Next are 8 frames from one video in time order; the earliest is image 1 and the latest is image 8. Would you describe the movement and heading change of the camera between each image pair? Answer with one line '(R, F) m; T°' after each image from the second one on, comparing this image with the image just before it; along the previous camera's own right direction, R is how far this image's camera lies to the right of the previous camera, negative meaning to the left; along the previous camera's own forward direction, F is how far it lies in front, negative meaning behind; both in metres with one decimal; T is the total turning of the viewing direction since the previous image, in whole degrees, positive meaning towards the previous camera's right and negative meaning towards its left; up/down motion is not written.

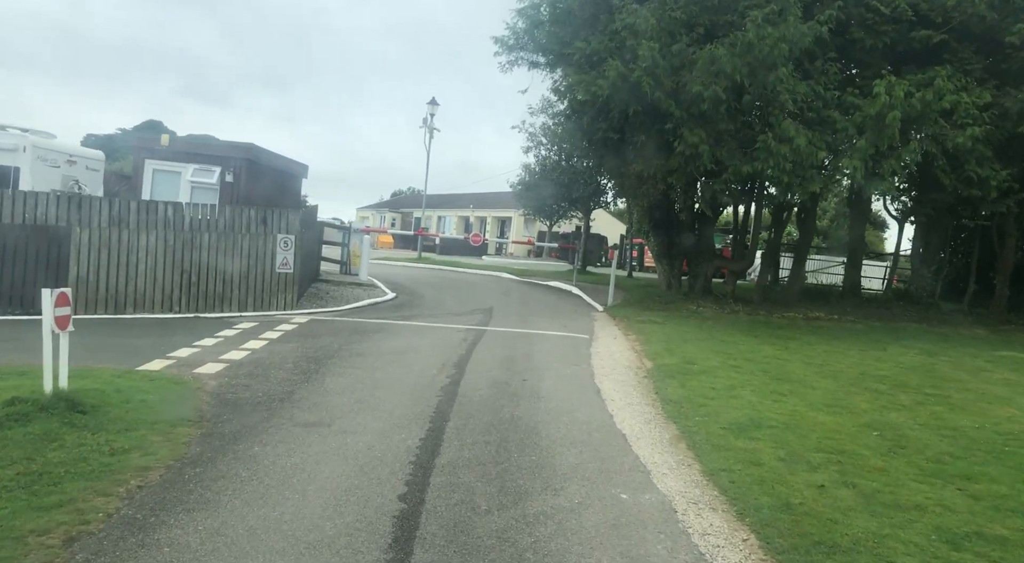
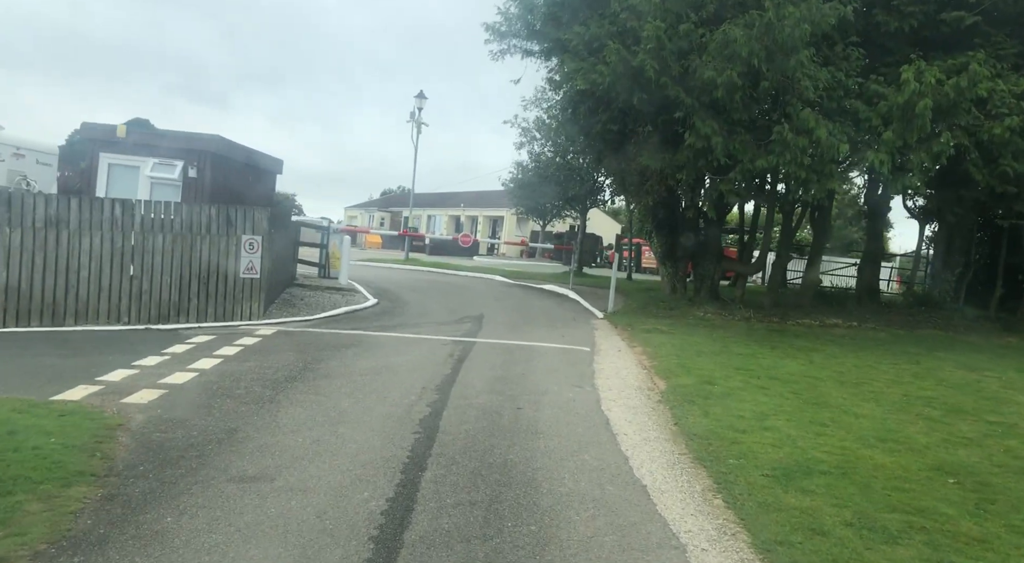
(0.0, +1.4) m; +1°
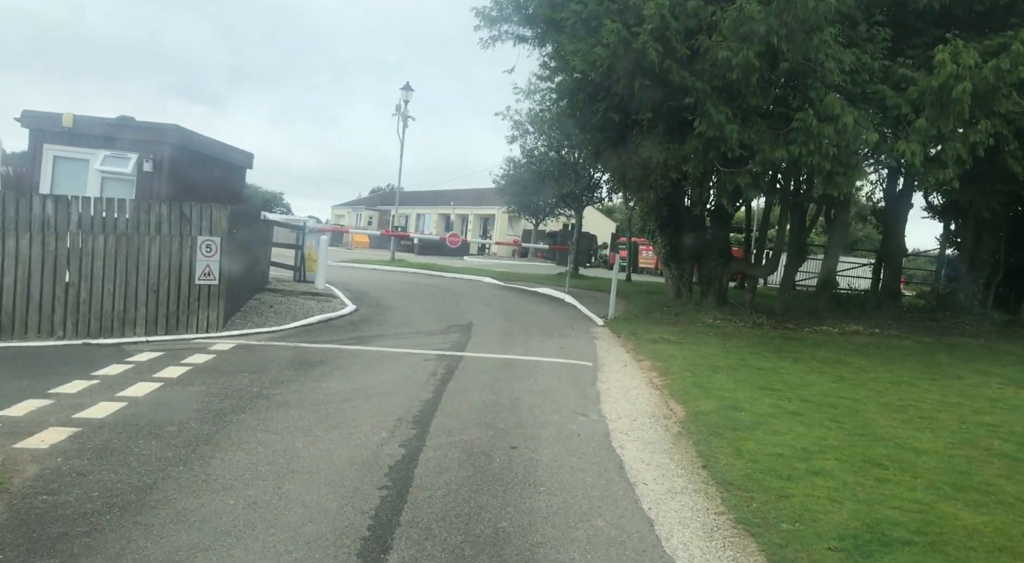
(0.0, +1.4) m; +1°
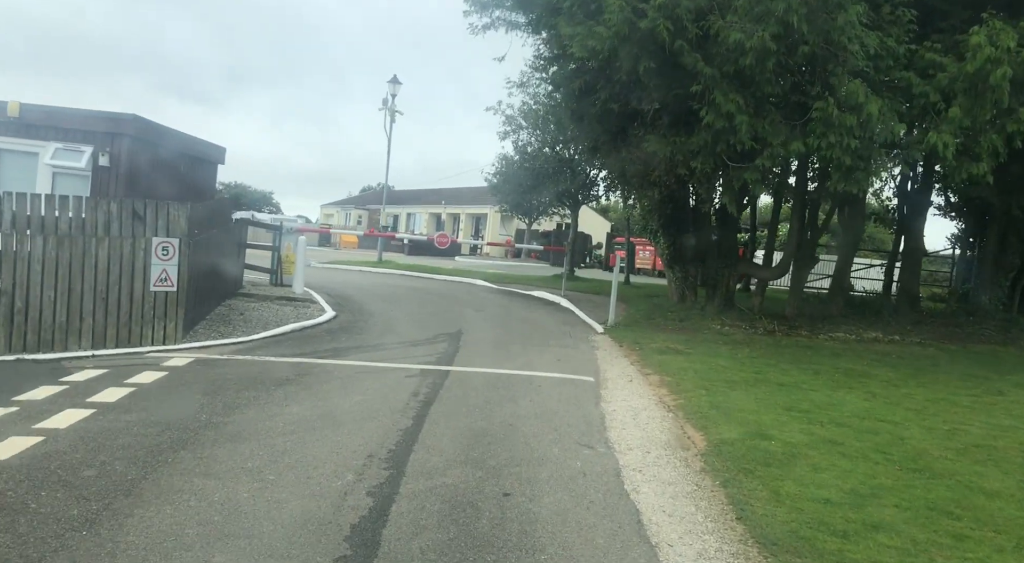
(0.0, +1.1) m; +1°
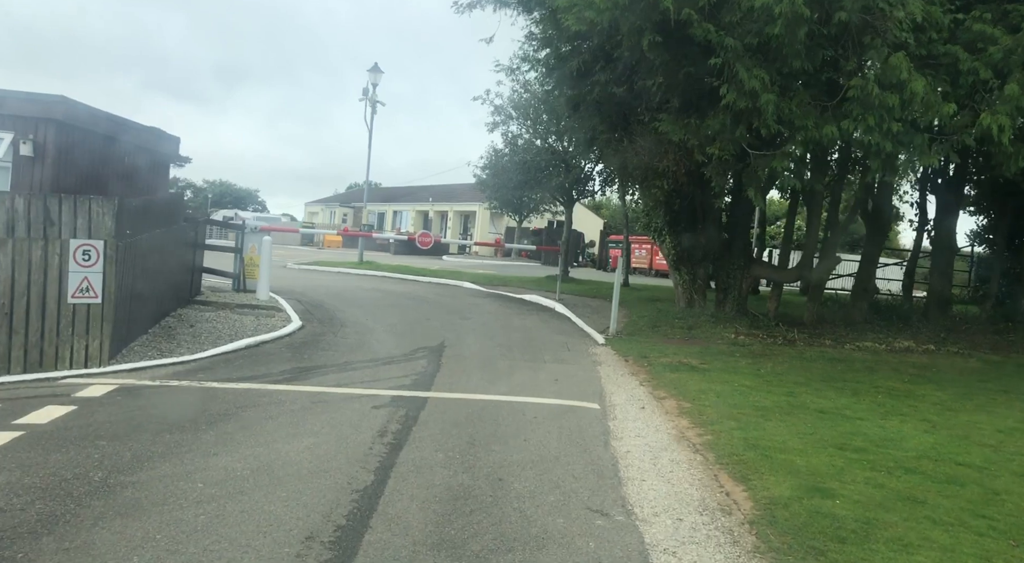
(0.0, +1.6) m; +1°
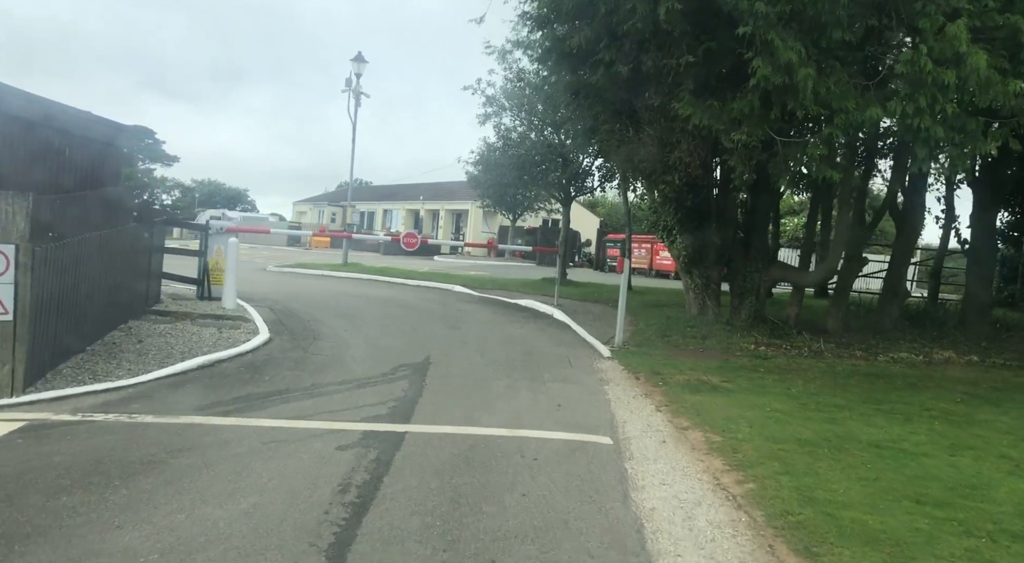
(0.0, +1.4) m; +1°
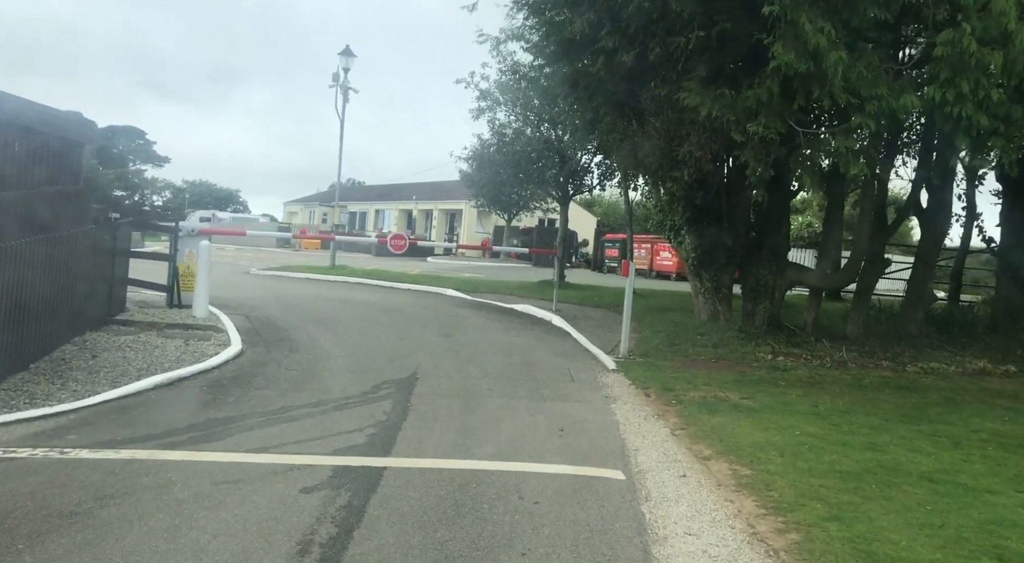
(0.0, +0.9) m; 0°
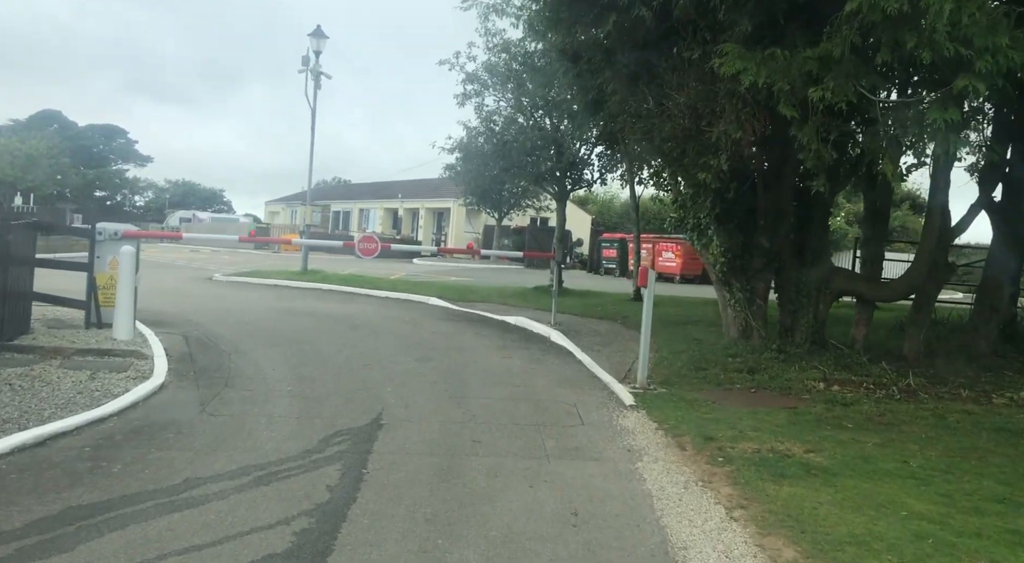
(0.0, +2.1) m; +1°
